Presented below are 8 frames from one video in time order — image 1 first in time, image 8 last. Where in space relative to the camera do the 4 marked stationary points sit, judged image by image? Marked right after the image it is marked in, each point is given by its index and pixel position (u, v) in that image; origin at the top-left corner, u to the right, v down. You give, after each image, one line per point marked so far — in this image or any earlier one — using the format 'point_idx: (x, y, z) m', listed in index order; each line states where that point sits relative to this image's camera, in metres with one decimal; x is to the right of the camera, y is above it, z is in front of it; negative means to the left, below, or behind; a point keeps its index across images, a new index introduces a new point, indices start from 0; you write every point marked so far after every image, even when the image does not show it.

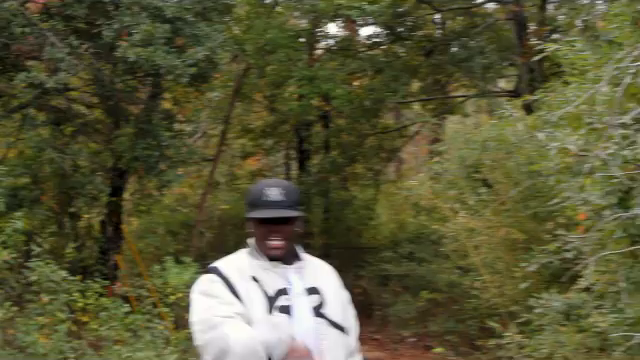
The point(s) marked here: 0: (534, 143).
0: (+1.3, +0.2, +10.2) m
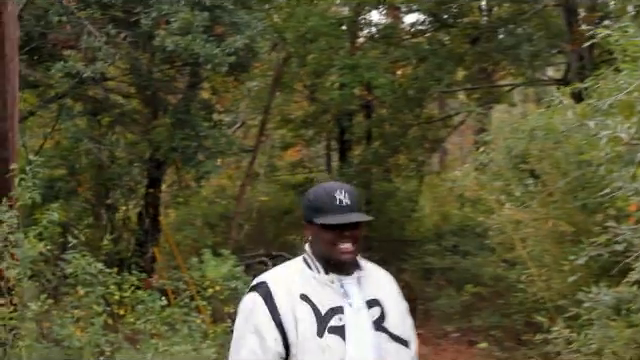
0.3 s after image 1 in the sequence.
0: (+1.6, +0.3, +9.9) m
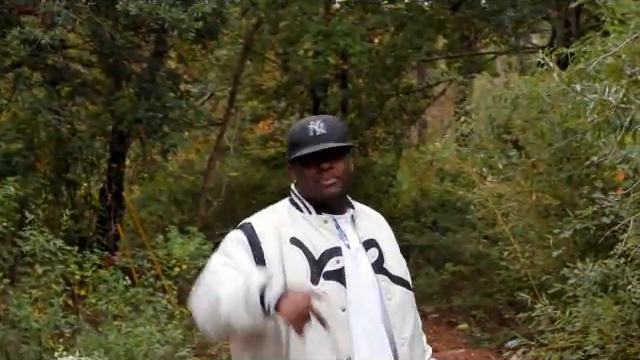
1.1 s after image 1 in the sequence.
0: (+1.4, +0.4, +9.3) m
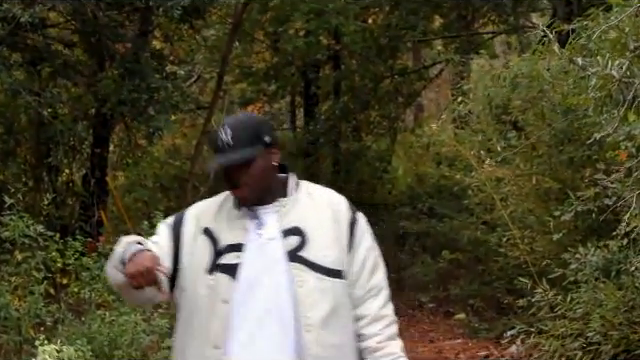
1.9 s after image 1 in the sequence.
0: (+1.3, +0.6, +8.9) m
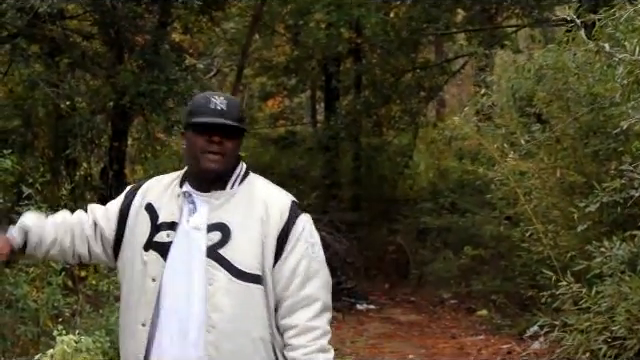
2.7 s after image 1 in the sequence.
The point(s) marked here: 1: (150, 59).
0: (+1.4, +0.6, +8.8) m
1: (-1.0, +0.7, +10.2) m
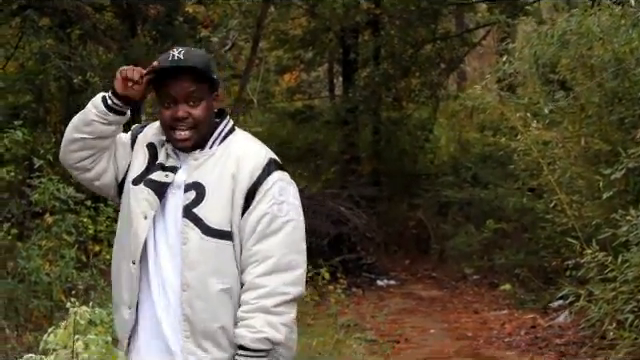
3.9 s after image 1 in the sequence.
0: (+1.5, +0.8, +8.5) m
1: (-0.9, +0.9, +10.0) m
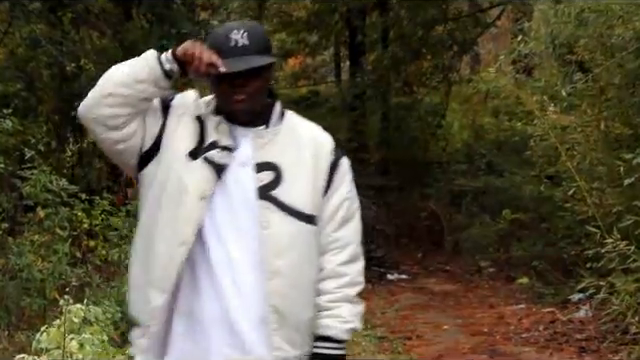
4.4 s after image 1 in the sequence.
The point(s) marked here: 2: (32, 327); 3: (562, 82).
0: (+1.5, +0.9, +8.0) m
1: (-0.9, +0.9, +9.5) m
2: (-1.1, -0.6, +6.5) m
3: (+1.3, +0.5, +9.2) m
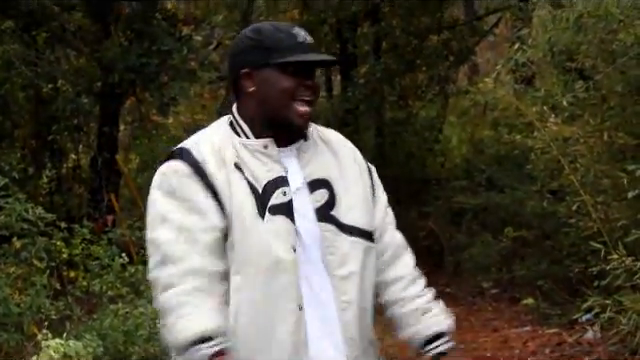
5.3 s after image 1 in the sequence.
0: (+1.4, +0.8, +7.5) m
1: (-1.0, +0.8, +9.0) m
2: (-1.2, -0.7, +6.1) m
3: (+1.3, +0.4, +8.7) m
